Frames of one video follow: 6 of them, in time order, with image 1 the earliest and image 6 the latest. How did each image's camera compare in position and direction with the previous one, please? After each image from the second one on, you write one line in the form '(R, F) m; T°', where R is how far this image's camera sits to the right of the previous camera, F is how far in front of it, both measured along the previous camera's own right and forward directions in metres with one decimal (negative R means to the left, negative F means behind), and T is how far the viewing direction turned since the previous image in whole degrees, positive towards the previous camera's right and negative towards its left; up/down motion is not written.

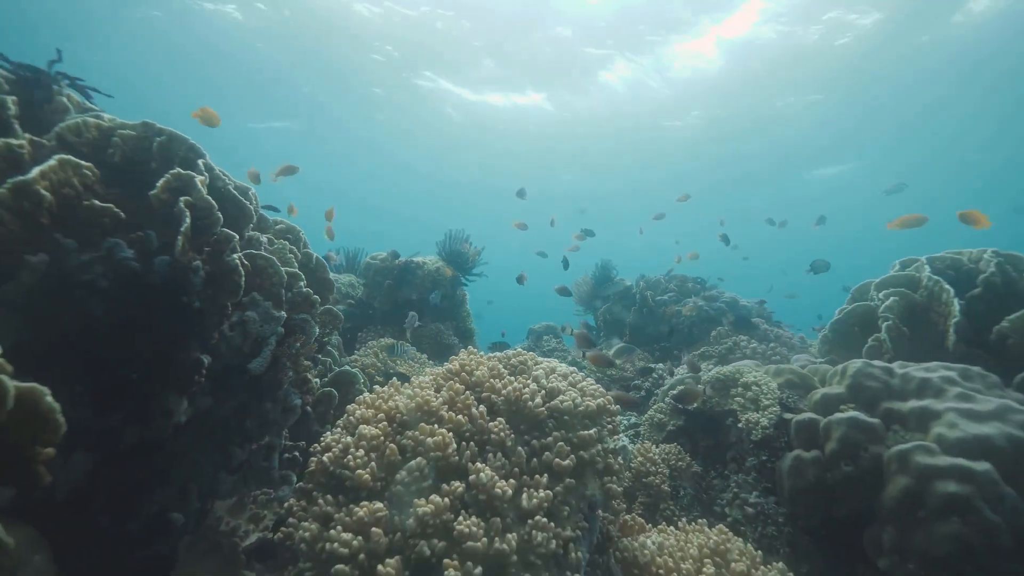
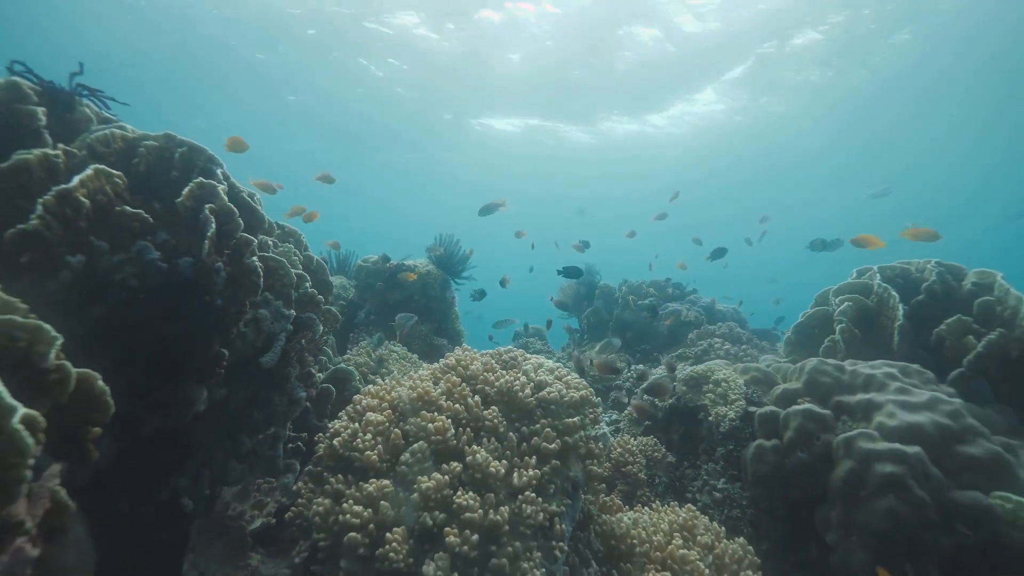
(-0.1, -0.4) m; +2°
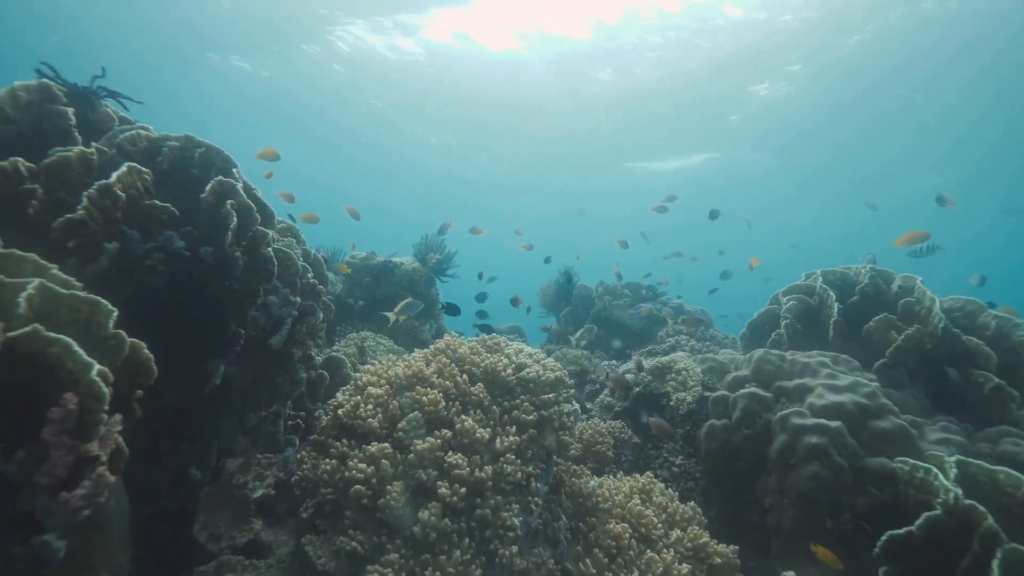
(0.0, -0.5) m; +3°
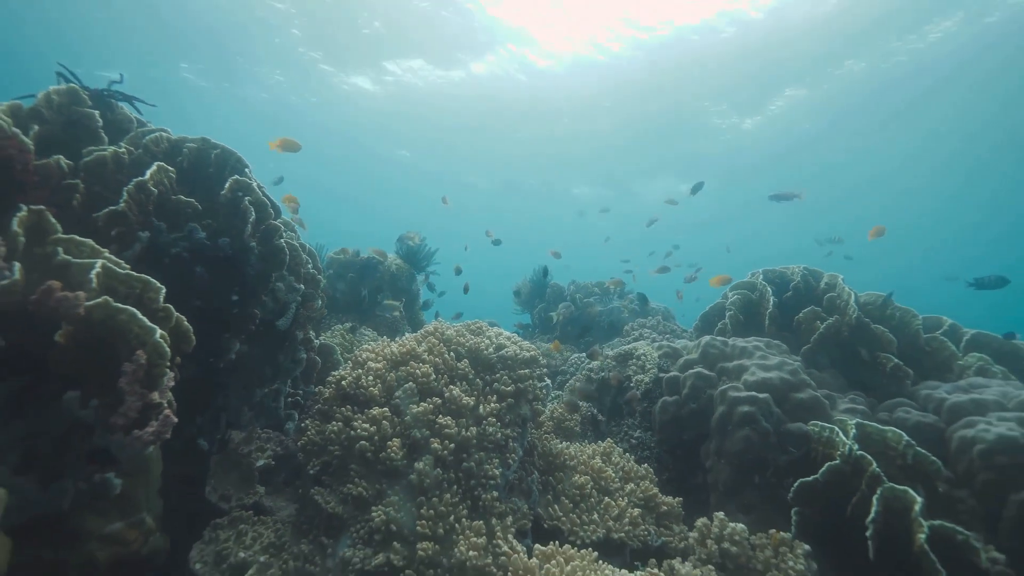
(-0.1, -0.7) m; +3°
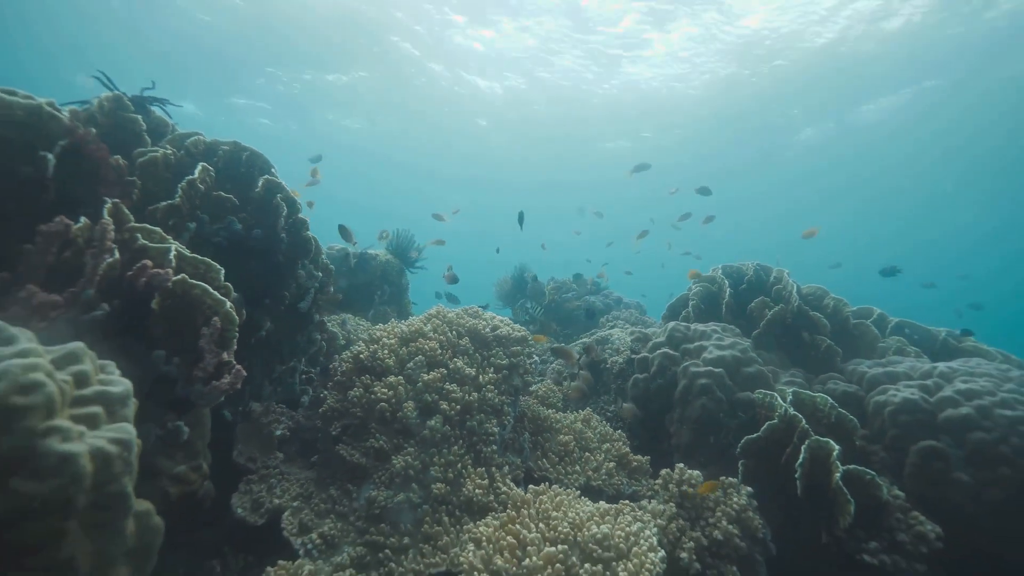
(-0.2, -0.7) m; +3°
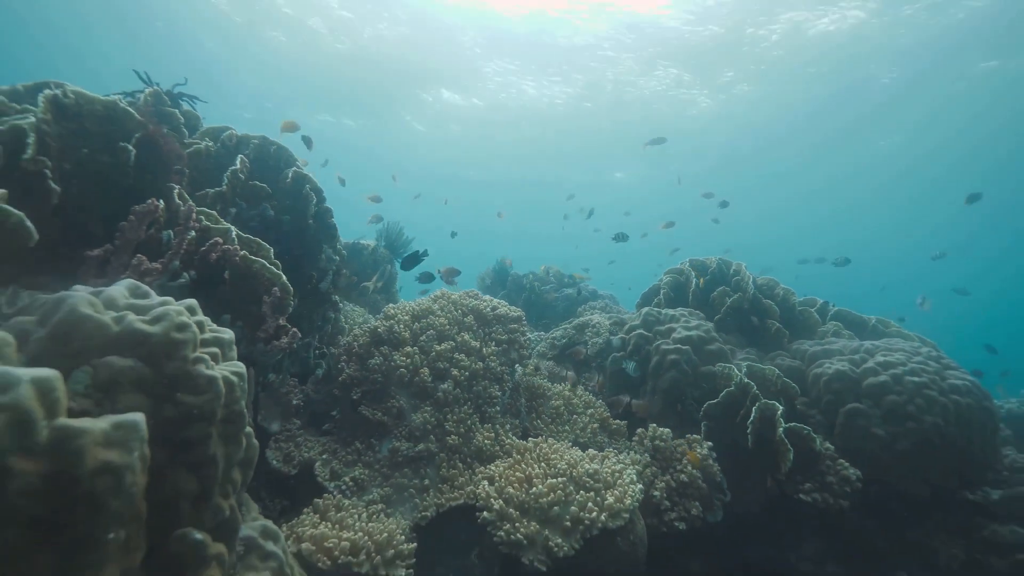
(-0.4, -0.7) m; +4°
